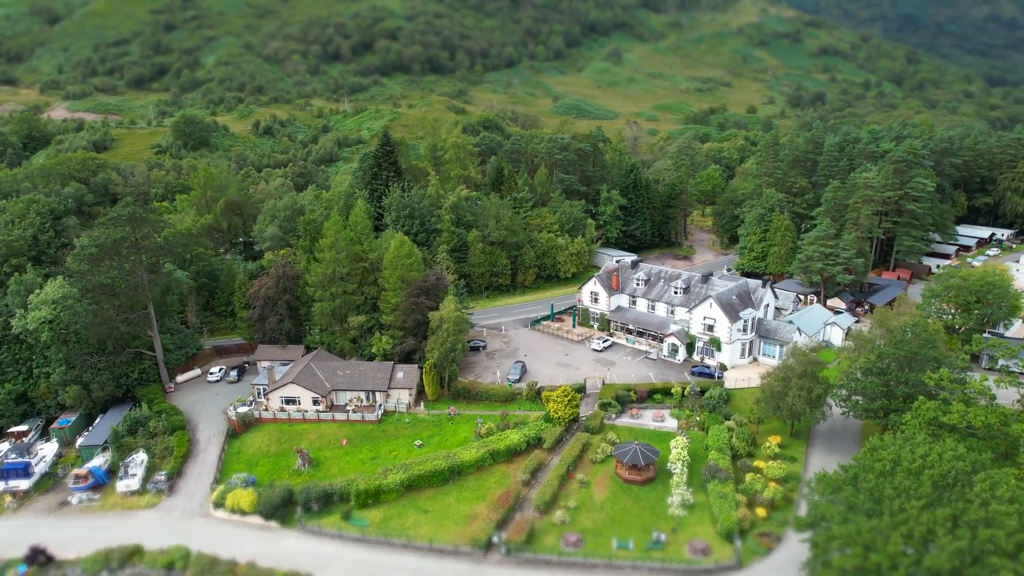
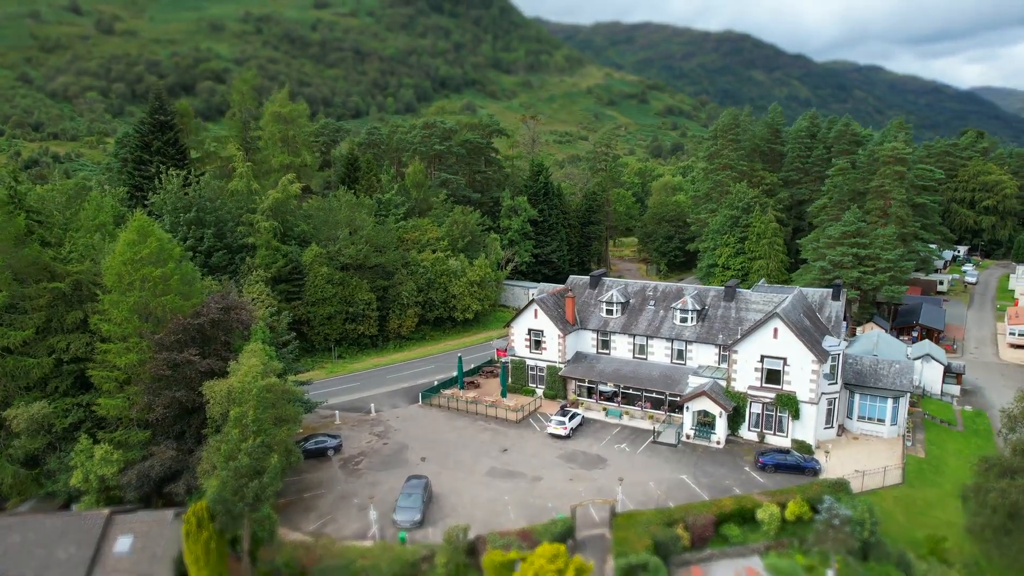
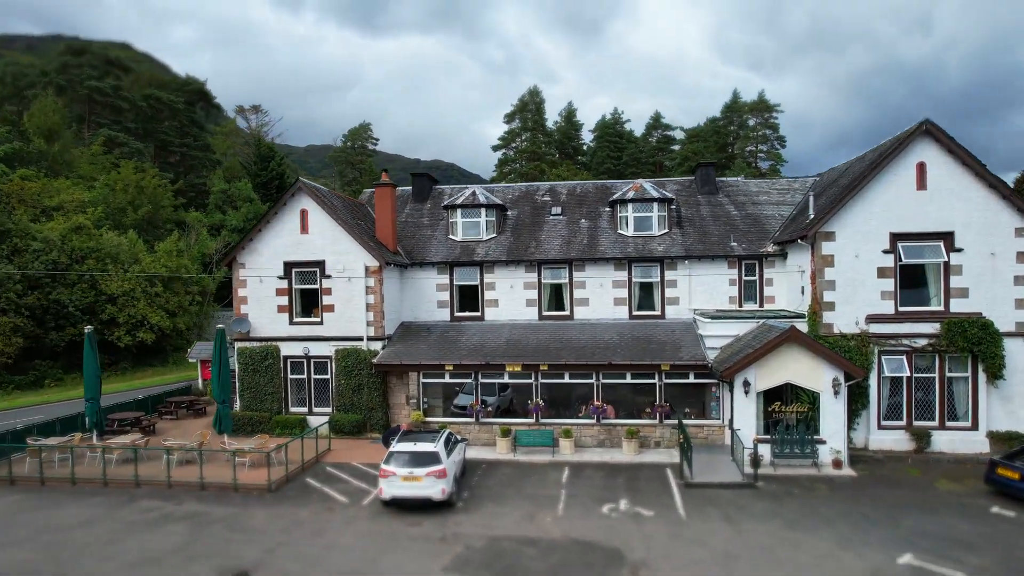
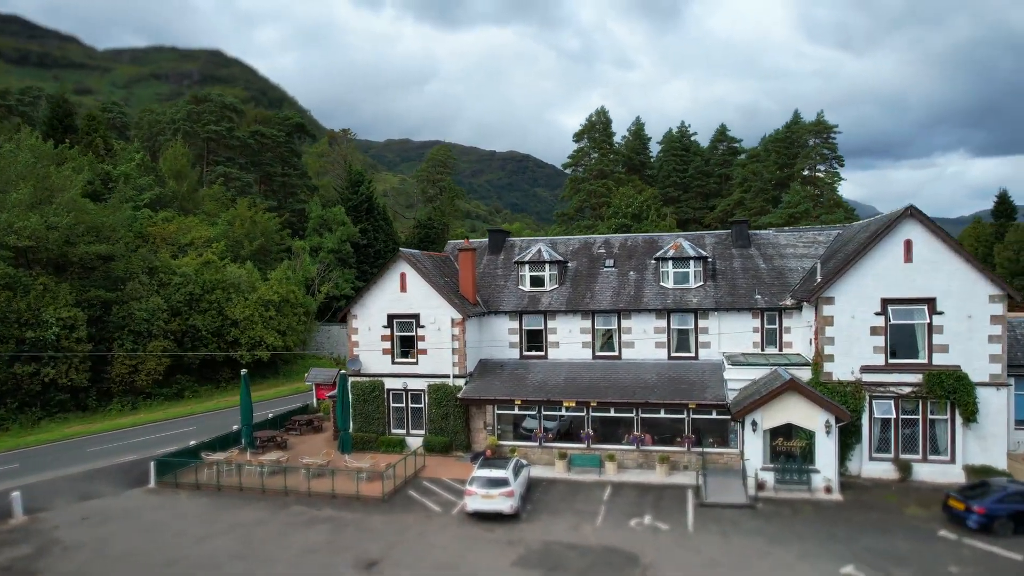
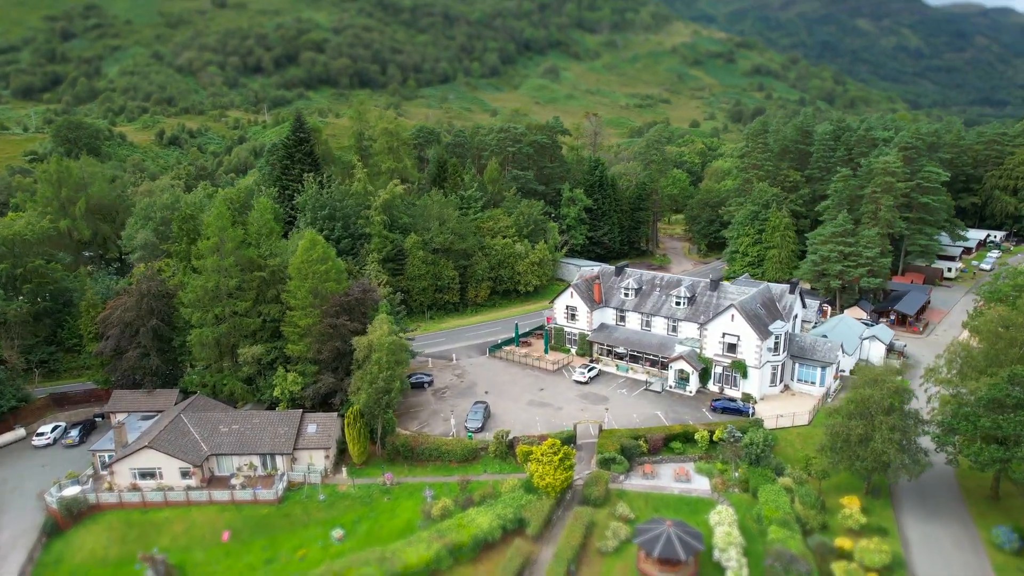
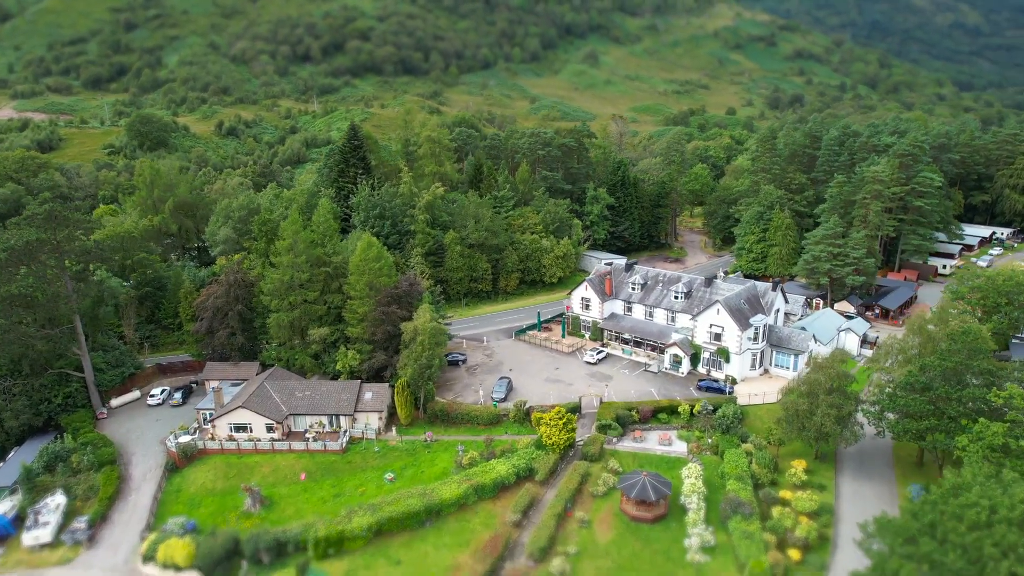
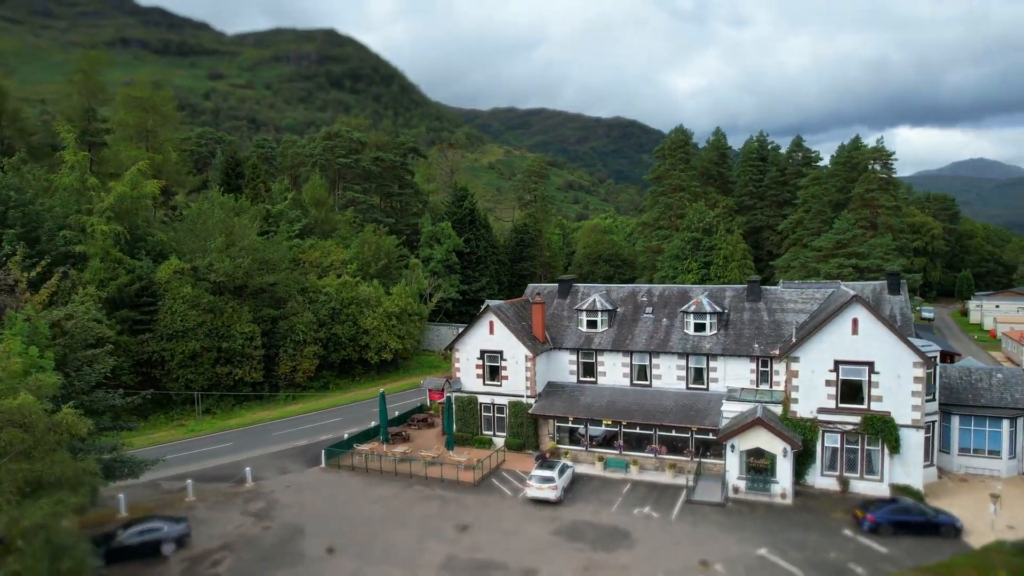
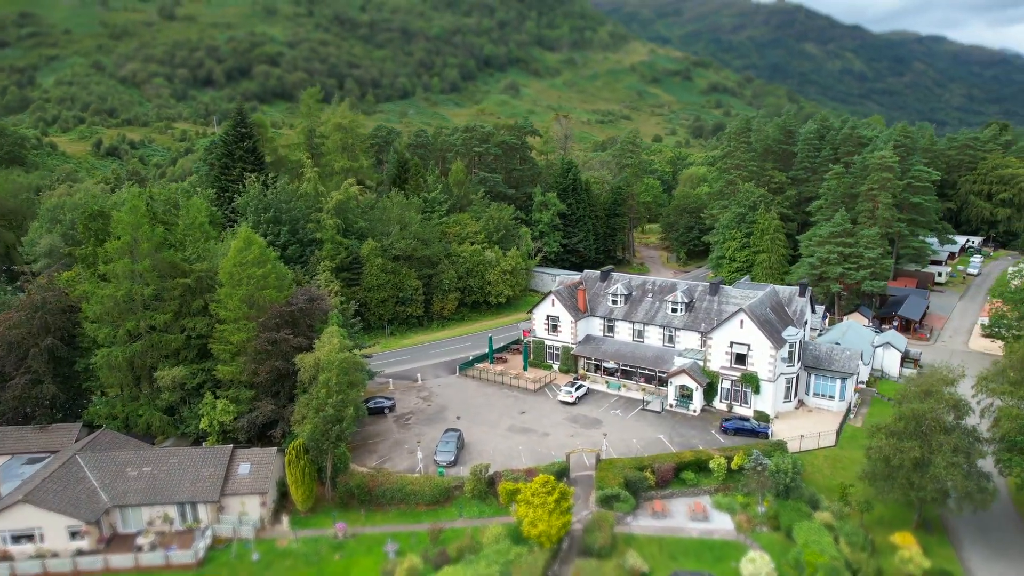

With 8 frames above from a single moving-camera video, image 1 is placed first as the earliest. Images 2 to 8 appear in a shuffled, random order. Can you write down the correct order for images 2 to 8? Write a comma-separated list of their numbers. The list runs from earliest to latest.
6, 5, 8, 2, 7, 4, 3
